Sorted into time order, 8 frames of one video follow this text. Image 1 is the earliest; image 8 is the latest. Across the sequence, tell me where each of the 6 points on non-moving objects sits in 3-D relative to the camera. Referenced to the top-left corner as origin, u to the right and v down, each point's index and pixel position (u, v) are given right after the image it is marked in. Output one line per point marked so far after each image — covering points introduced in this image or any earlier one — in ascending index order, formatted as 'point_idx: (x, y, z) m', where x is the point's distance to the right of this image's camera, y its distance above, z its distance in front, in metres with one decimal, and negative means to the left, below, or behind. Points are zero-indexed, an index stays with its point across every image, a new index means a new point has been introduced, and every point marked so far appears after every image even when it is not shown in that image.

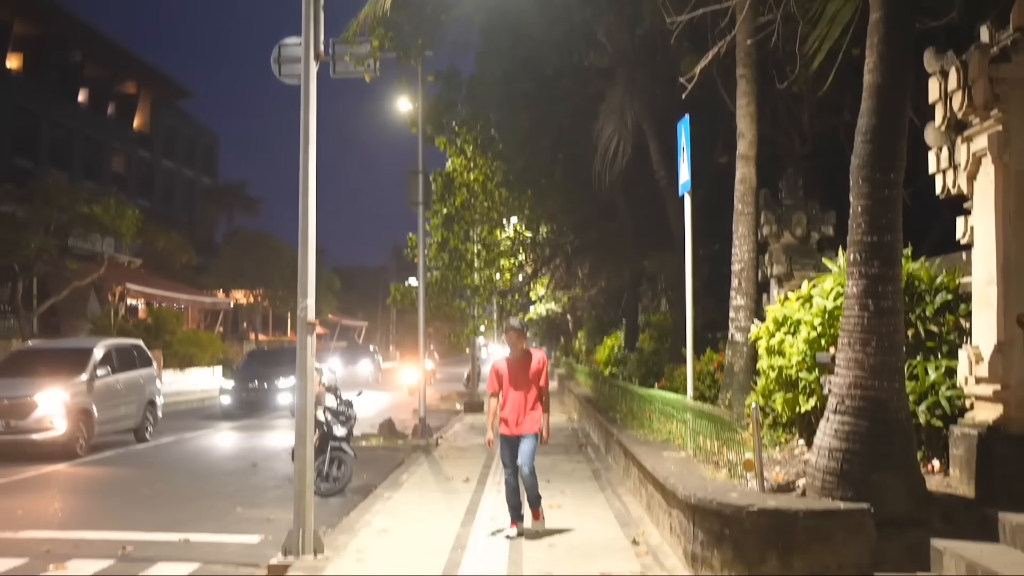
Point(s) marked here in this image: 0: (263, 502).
0: (-2.6, -2.2, +12.0) m
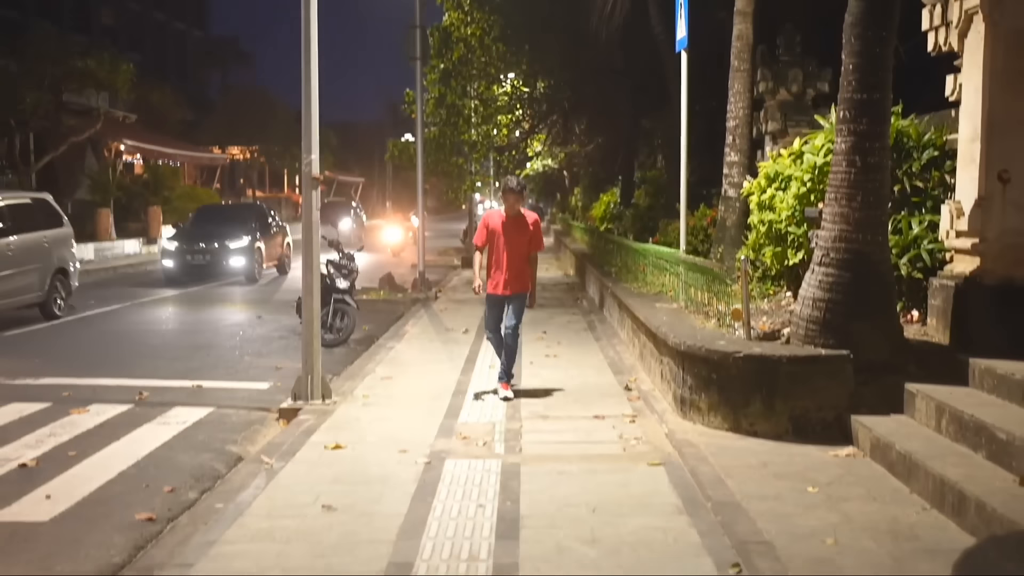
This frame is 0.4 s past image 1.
0: (-2.6, -0.7, +12.4) m
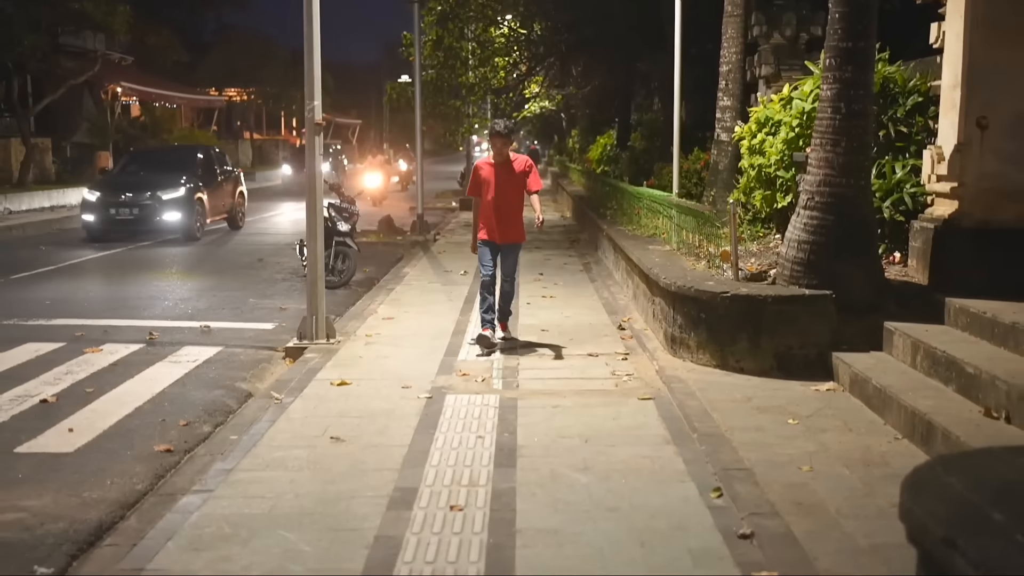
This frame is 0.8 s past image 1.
0: (-2.6, -0.1, +12.7) m
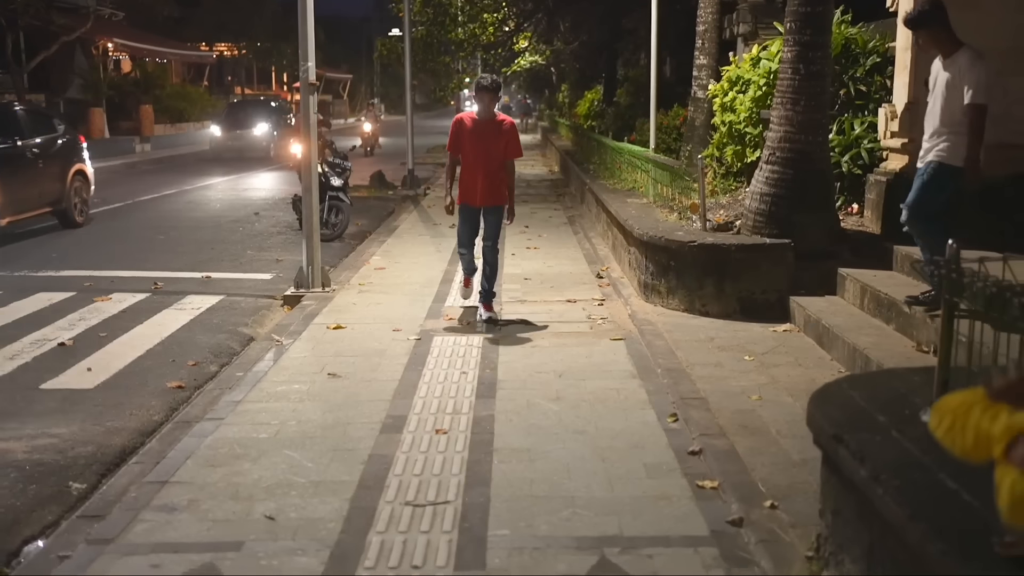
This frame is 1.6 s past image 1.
0: (-2.8, +0.5, +13.3) m
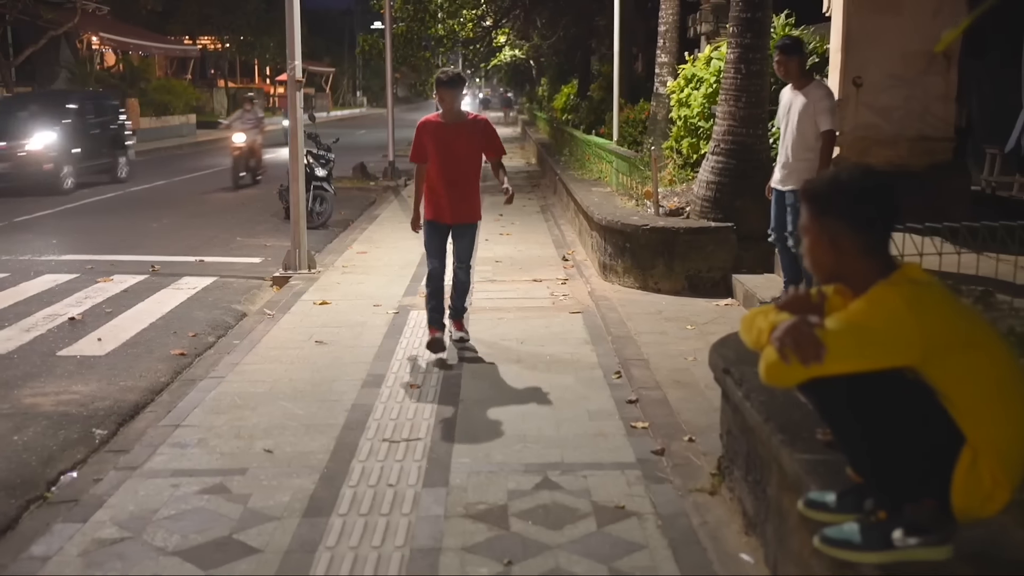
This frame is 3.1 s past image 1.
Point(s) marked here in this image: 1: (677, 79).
0: (-3.1, +0.7, +14.1) m
1: (+1.6, +2.1, +11.4) m
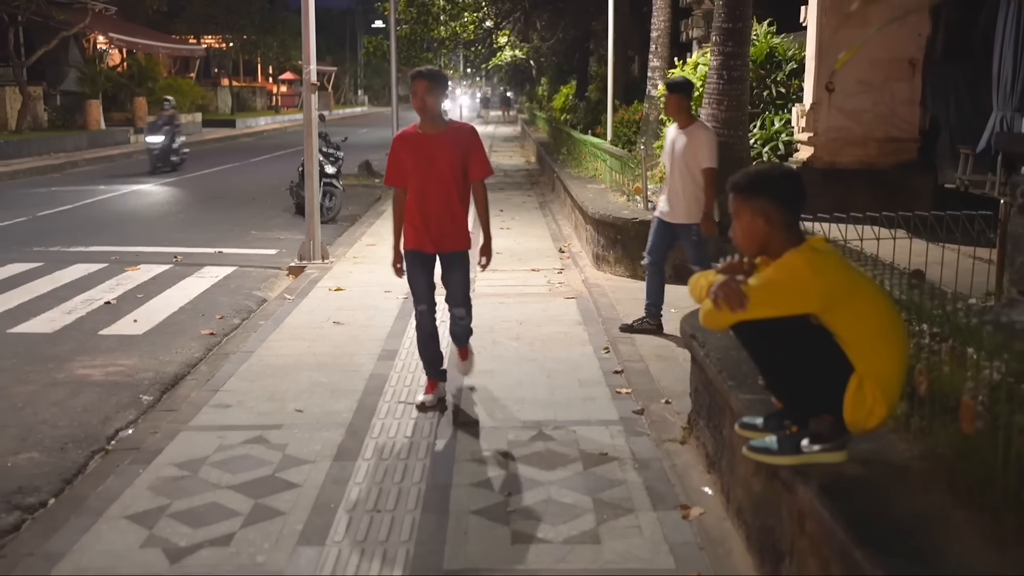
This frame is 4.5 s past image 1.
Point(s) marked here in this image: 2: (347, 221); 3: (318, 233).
0: (-3.1, +0.8, +14.8) m
1: (+1.6, +2.2, +12.2) m
2: (-2.2, +0.9, +15.2) m
3: (-1.9, +0.5, +11.3) m
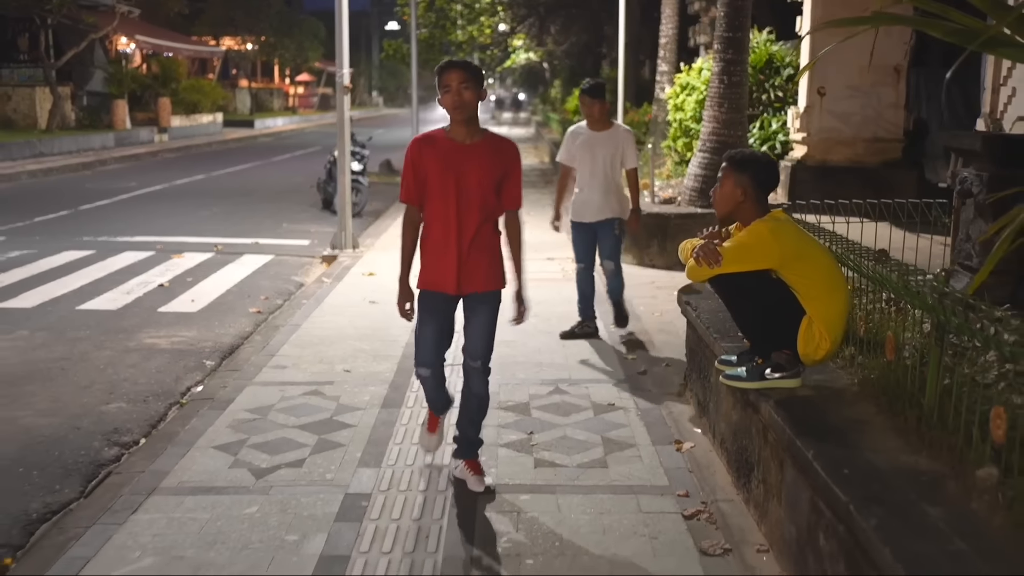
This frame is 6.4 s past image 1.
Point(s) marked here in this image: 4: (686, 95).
0: (-2.9, +0.9, +15.8) m
1: (+1.8, +2.3, +13.1) m
2: (-2.0, +1.0, +16.1) m
3: (-1.7, +0.7, +12.2) m
4: (+1.9, +2.1, +12.5) m
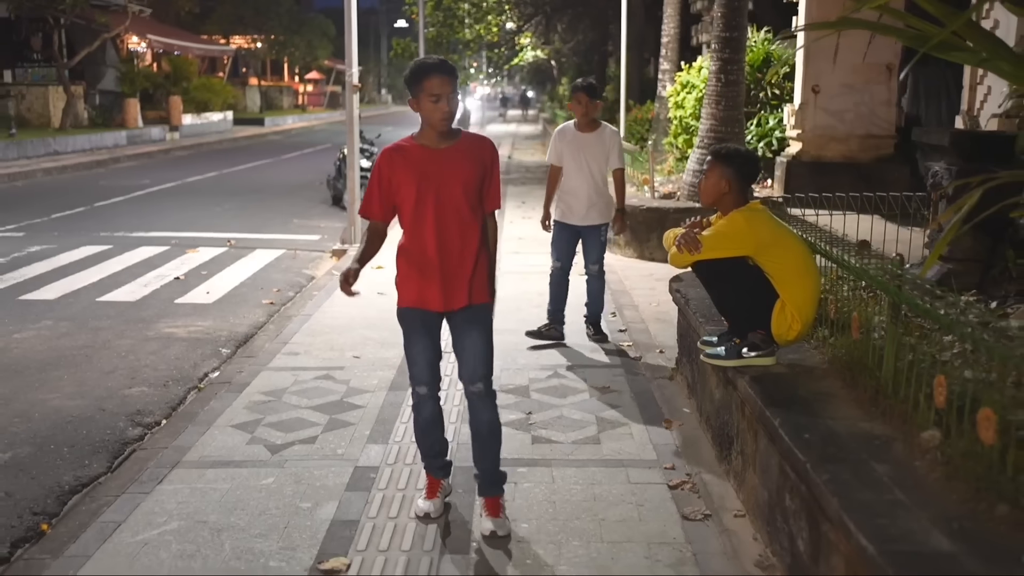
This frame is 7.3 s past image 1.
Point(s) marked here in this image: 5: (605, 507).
0: (-2.8, +1.0, +16.1) m
1: (+1.9, +2.4, +13.4) m
2: (-1.9, +1.1, +16.5) m
3: (-1.7, +0.8, +12.6) m
4: (+1.9, +2.2, +12.8) m
5: (+0.4, -0.9, +4.5) m
